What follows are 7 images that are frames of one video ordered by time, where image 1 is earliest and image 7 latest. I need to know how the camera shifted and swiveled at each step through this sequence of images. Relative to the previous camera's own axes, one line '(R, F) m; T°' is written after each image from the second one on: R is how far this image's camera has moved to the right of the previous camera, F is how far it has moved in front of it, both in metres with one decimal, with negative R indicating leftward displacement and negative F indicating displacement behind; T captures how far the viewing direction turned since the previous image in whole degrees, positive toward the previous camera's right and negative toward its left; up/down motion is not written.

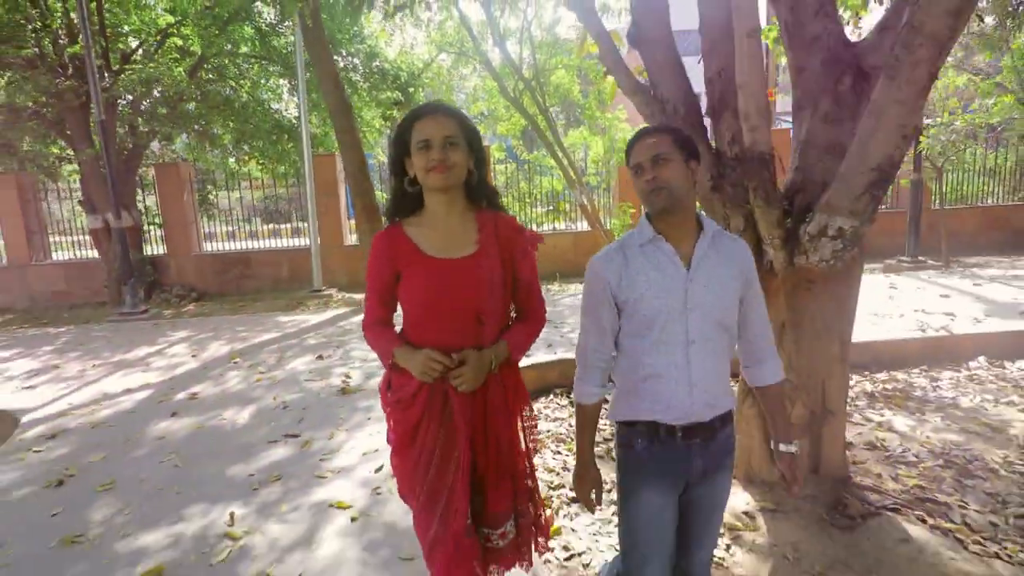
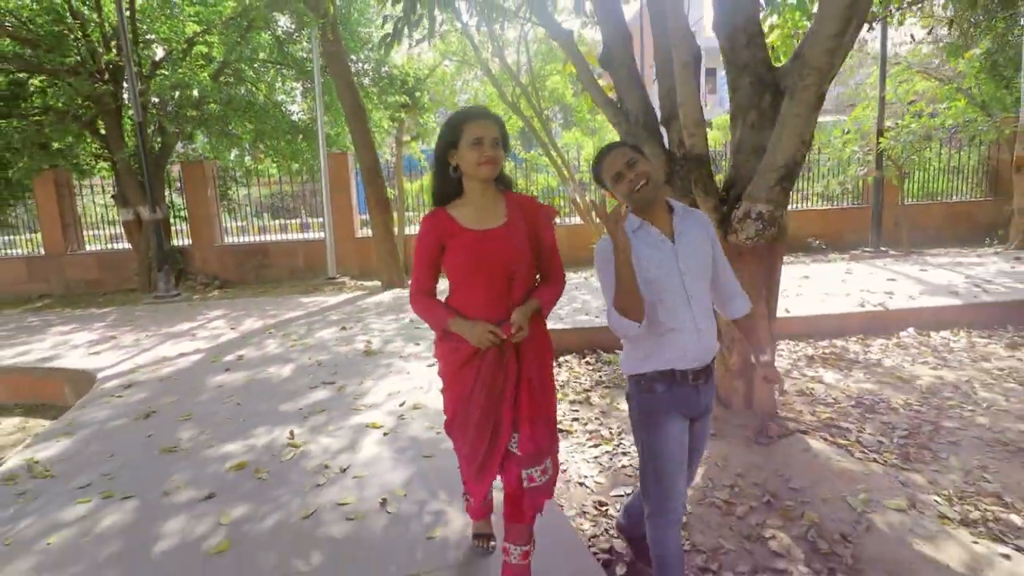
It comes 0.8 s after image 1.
(0.0, -0.9) m; 0°
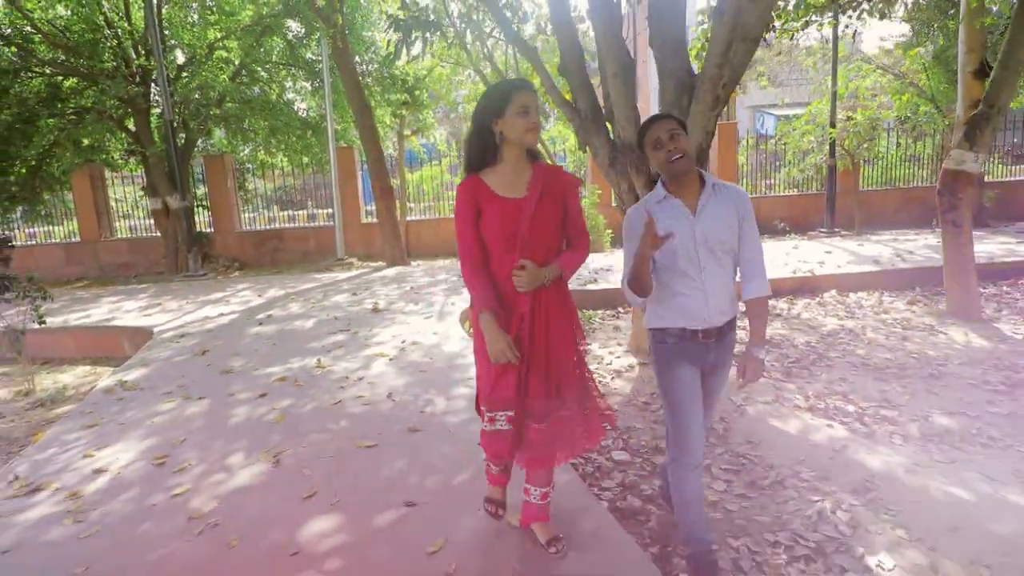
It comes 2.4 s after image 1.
(+0.2, -1.1) m; 0°
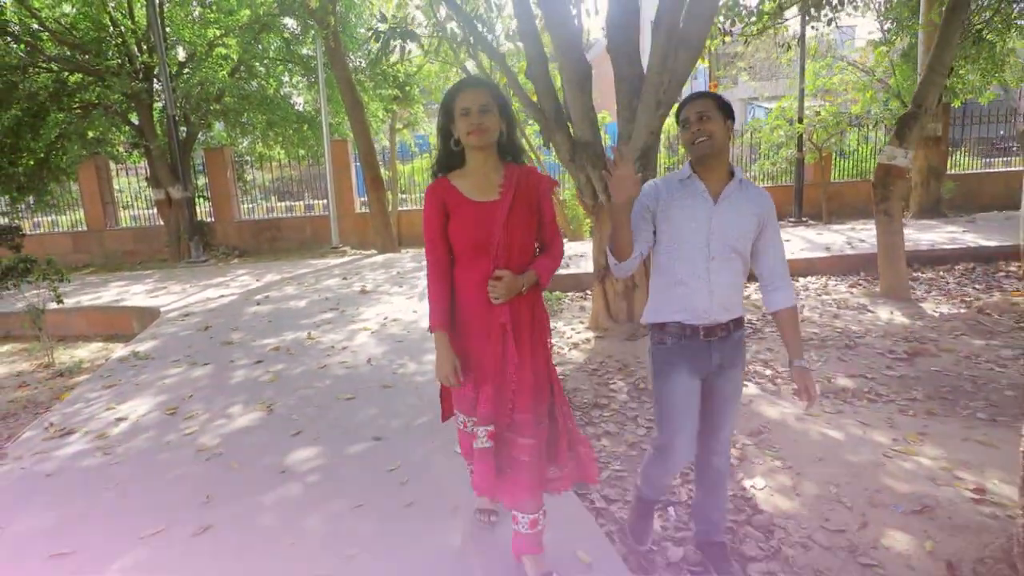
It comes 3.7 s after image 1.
(+0.3, -0.6) m; 0°
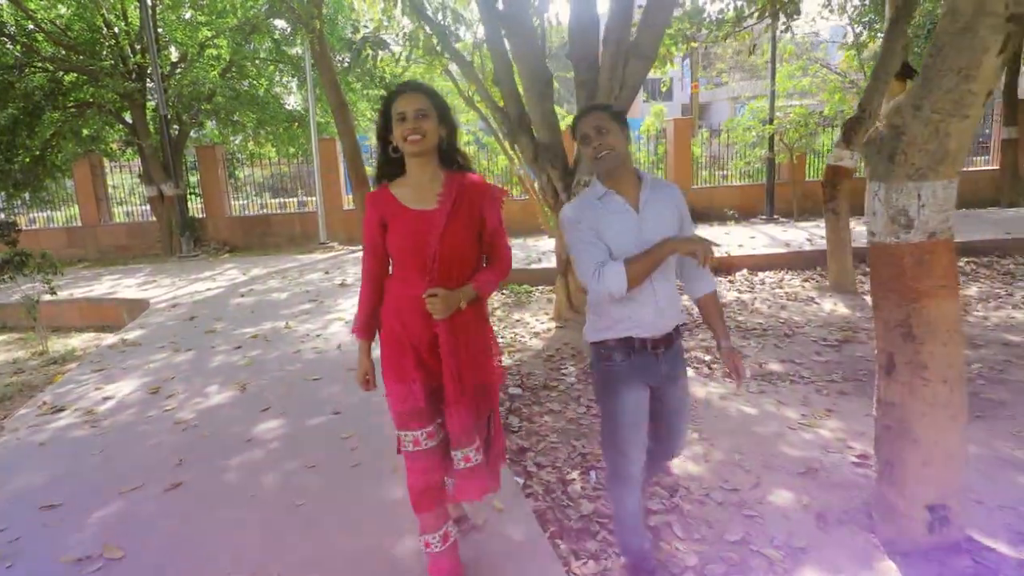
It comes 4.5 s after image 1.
(+0.3, -0.4) m; 0°
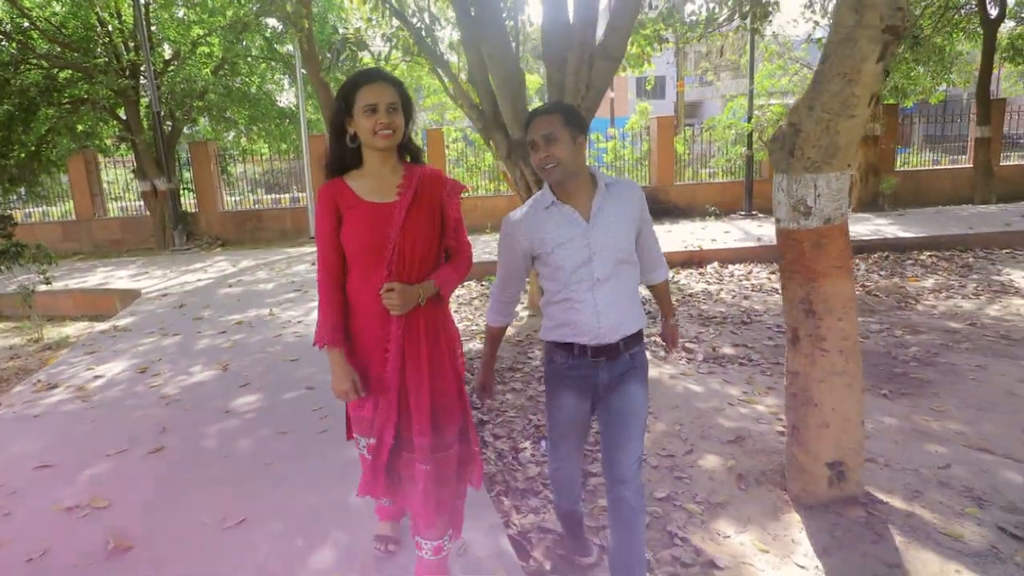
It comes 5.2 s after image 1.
(+0.2, -0.3) m; 0°
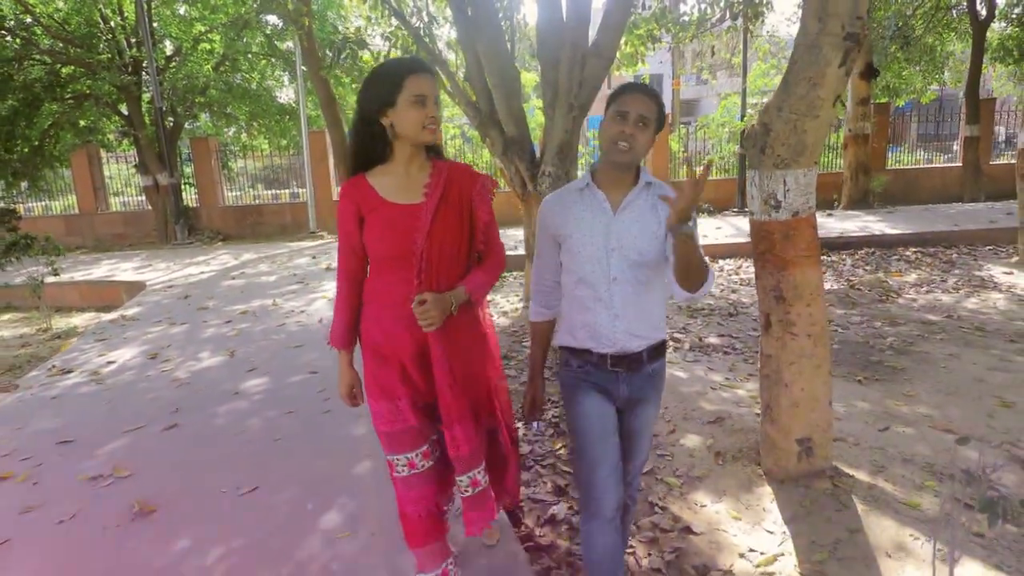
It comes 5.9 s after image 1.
(0.0, -0.2) m; 0°
